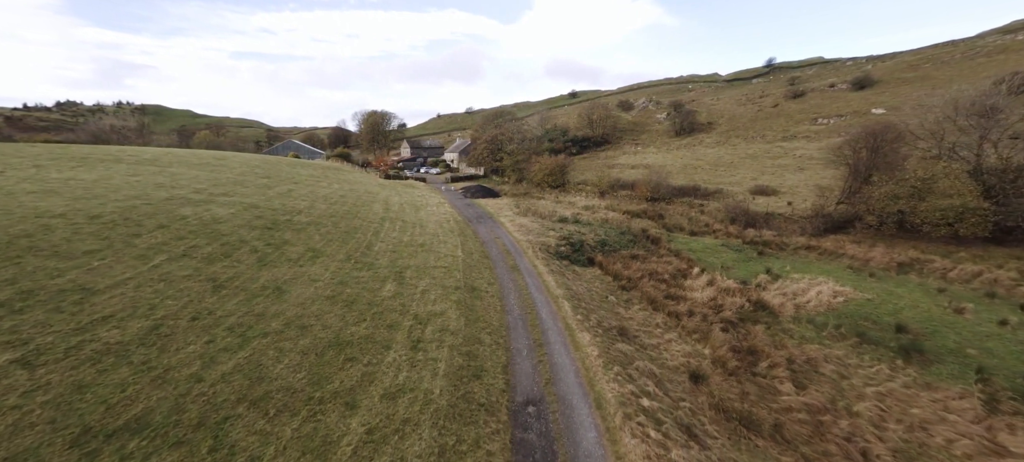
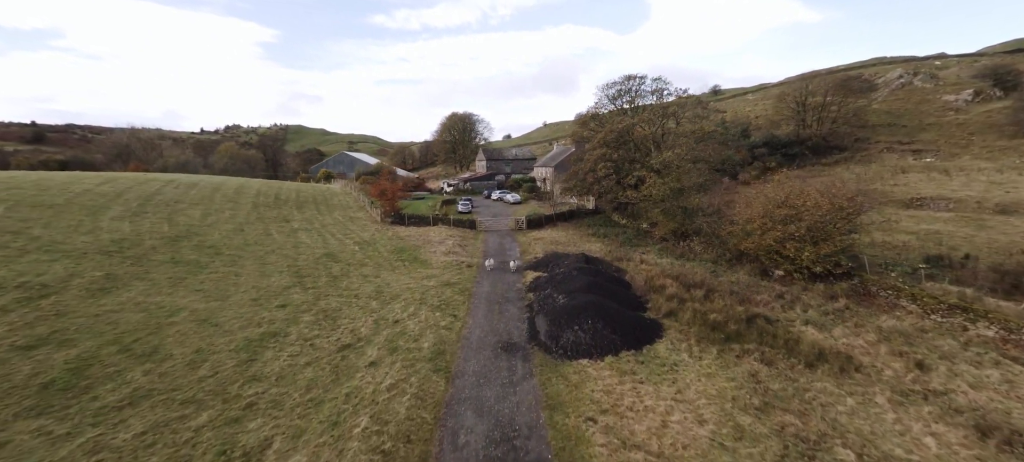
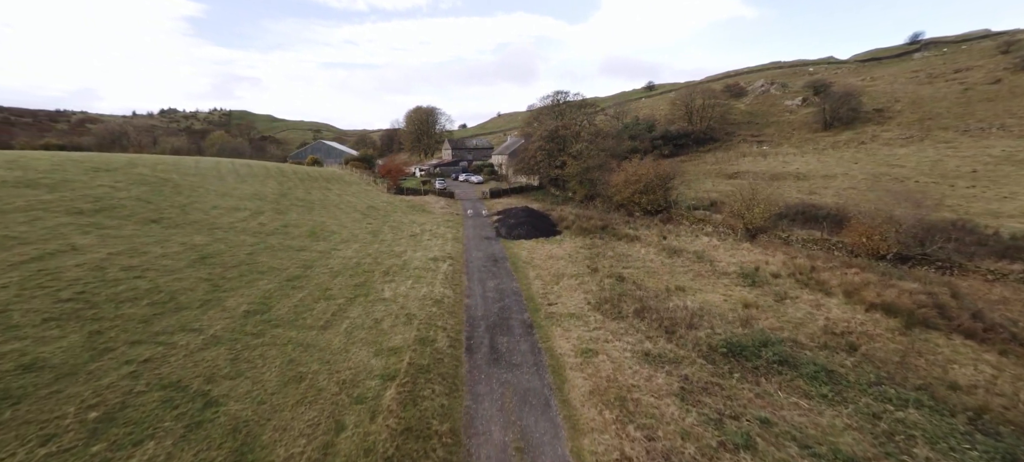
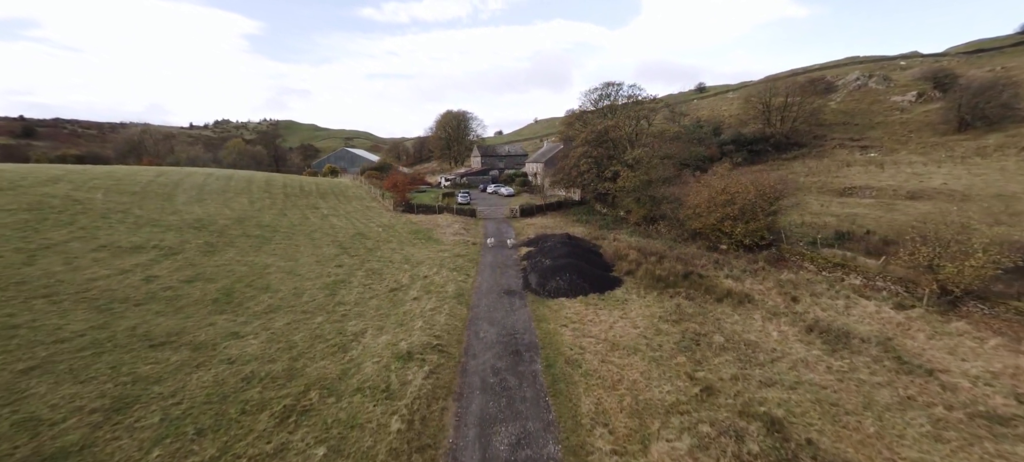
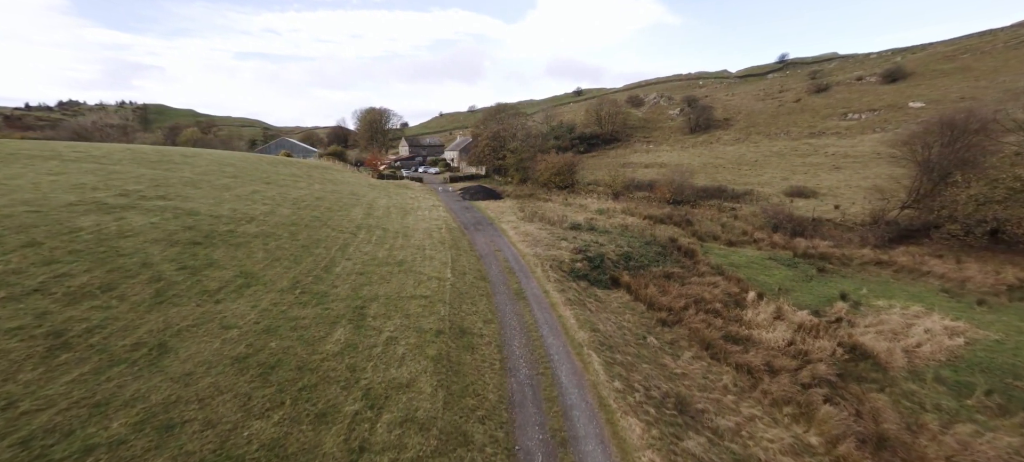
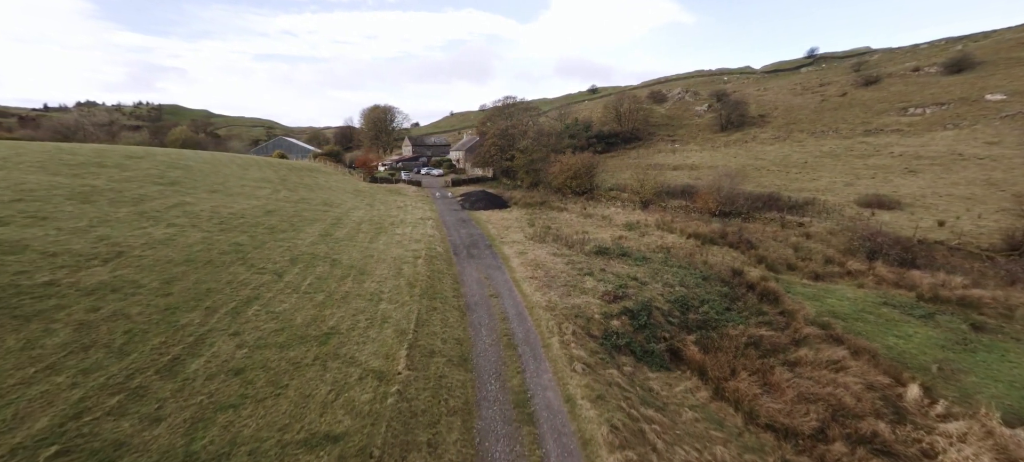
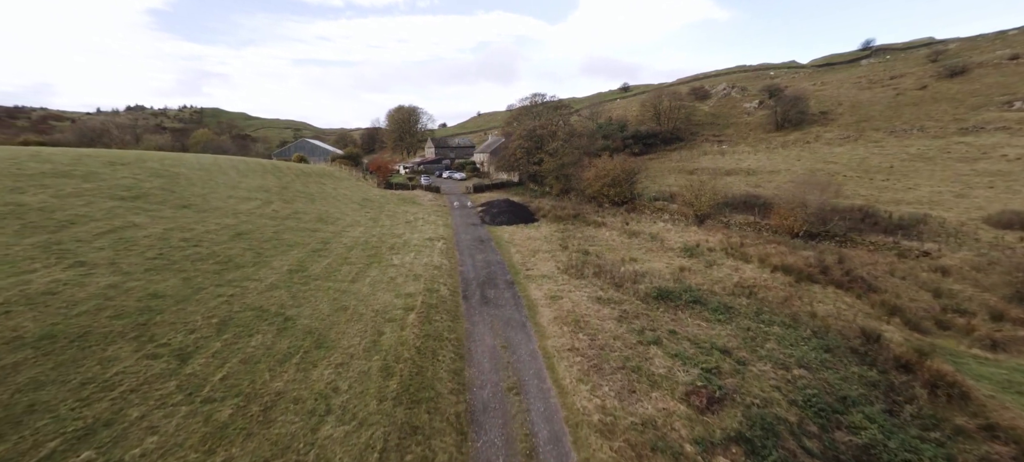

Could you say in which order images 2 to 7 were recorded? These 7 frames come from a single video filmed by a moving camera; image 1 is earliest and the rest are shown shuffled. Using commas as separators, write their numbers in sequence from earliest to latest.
5, 6, 7, 3, 4, 2
